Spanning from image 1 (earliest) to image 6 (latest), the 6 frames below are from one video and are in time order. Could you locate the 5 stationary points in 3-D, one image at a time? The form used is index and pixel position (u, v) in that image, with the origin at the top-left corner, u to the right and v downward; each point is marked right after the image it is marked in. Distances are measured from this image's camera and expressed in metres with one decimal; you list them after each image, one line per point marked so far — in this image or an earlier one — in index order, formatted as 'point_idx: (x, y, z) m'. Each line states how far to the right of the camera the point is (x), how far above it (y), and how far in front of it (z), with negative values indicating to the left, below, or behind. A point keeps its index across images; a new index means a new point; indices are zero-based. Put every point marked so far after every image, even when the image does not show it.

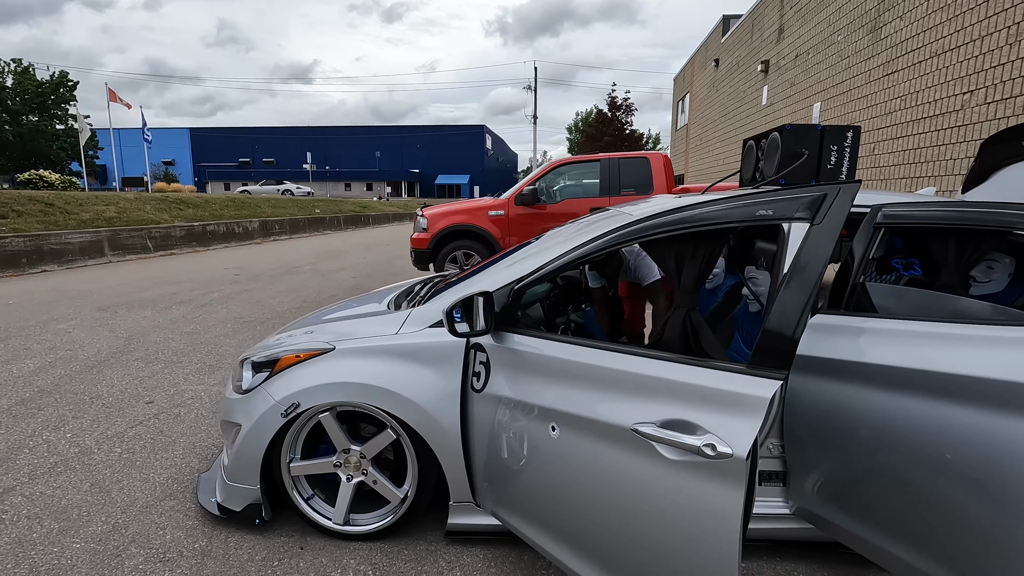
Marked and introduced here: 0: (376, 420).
0: (-0.6, -0.6, +2.3) m
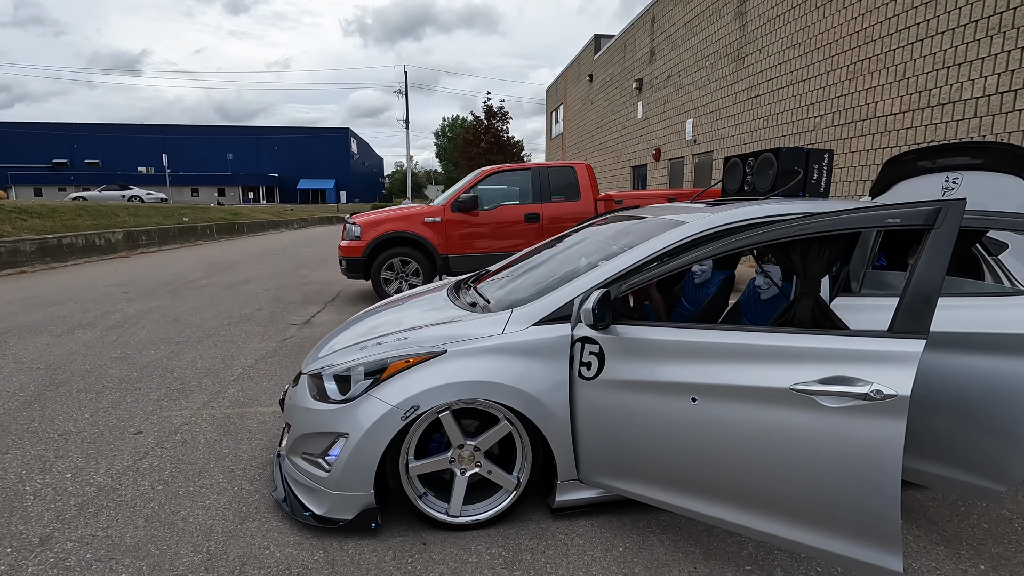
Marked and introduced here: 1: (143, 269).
0: (-0.1, -0.6, +2.5) m
1: (-7.9, +0.4, +11.7) m
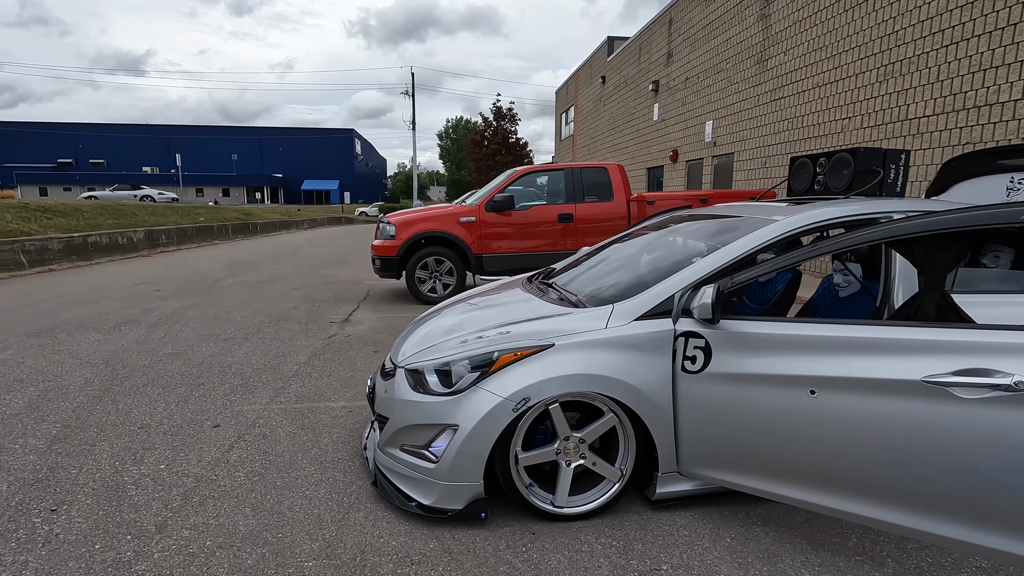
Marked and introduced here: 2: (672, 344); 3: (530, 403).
0: (+0.4, -0.6, +2.5) m
1: (-7.4, +0.4, +11.8) m
2: (+0.7, -0.3, +2.5) m
3: (+0.1, -0.5, +2.4) m
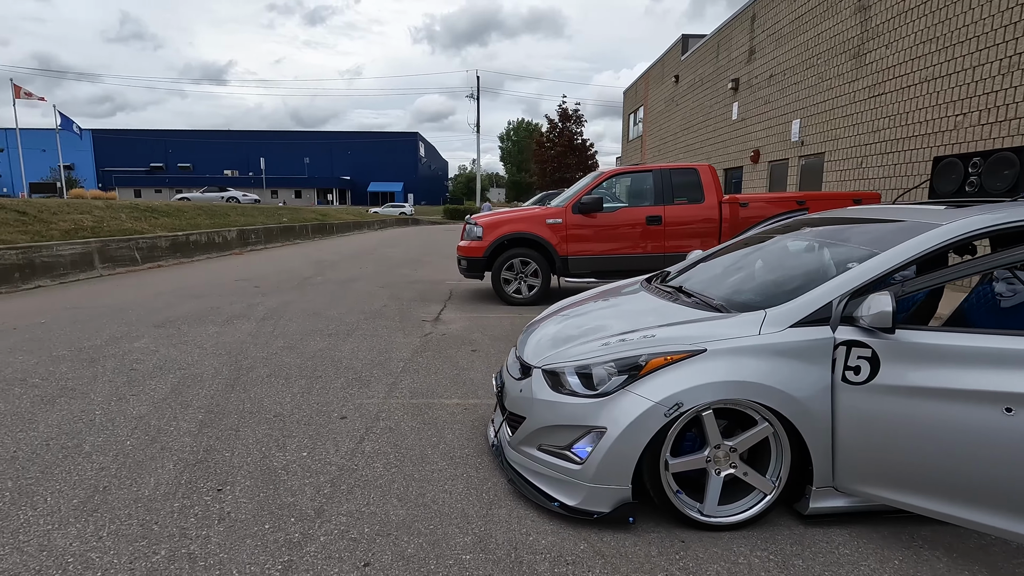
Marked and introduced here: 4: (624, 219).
0: (+1.0, -0.6, +2.5) m
1: (-5.7, +0.5, +12.5) m
2: (+1.4, -0.3, +2.4) m
3: (+0.7, -0.5, +2.4) m
4: (+1.7, +1.0, +8.1) m
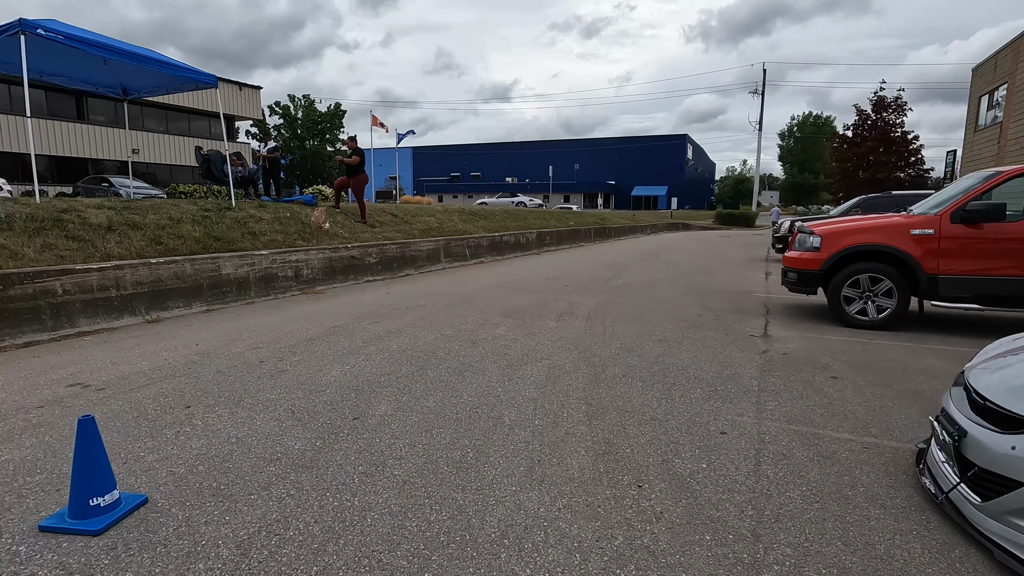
0: (+2.9, -0.8, +1.5) m
1: (+1.3, +0.5, +13.4) m
2: (+3.2, -0.5, +1.3) m
3: (+2.6, -0.7, +1.6) m
4: (+6.0, +0.7, +6.3) m
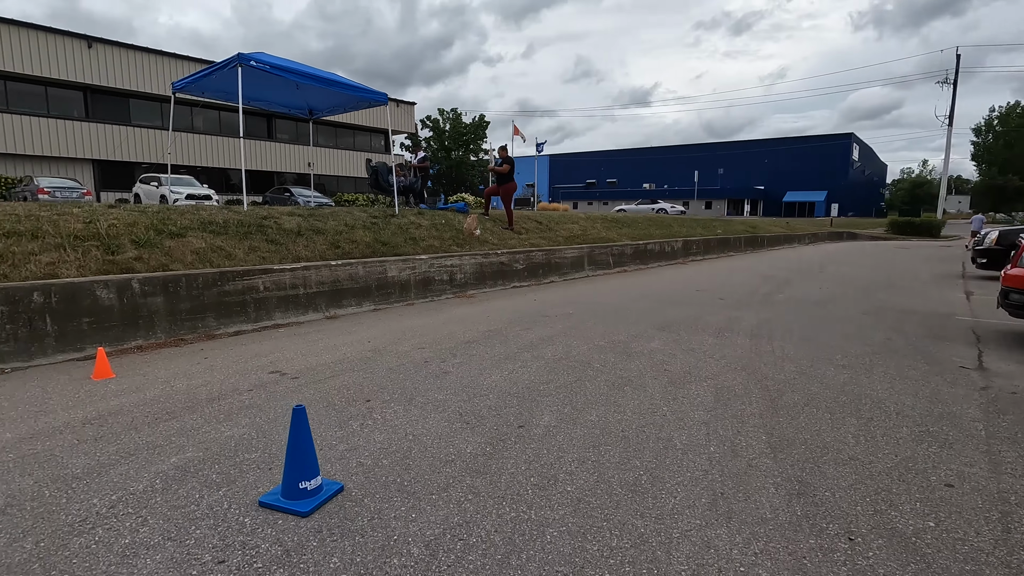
0: (+3.4, -0.9, +0.6) m
1: (+4.7, +0.3, +12.6) m
2: (+3.6, -0.7, +0.3) m
3: (+3.1, -0.8, +0.8) m
4: (+7.6, +0.3, +4.5) m
